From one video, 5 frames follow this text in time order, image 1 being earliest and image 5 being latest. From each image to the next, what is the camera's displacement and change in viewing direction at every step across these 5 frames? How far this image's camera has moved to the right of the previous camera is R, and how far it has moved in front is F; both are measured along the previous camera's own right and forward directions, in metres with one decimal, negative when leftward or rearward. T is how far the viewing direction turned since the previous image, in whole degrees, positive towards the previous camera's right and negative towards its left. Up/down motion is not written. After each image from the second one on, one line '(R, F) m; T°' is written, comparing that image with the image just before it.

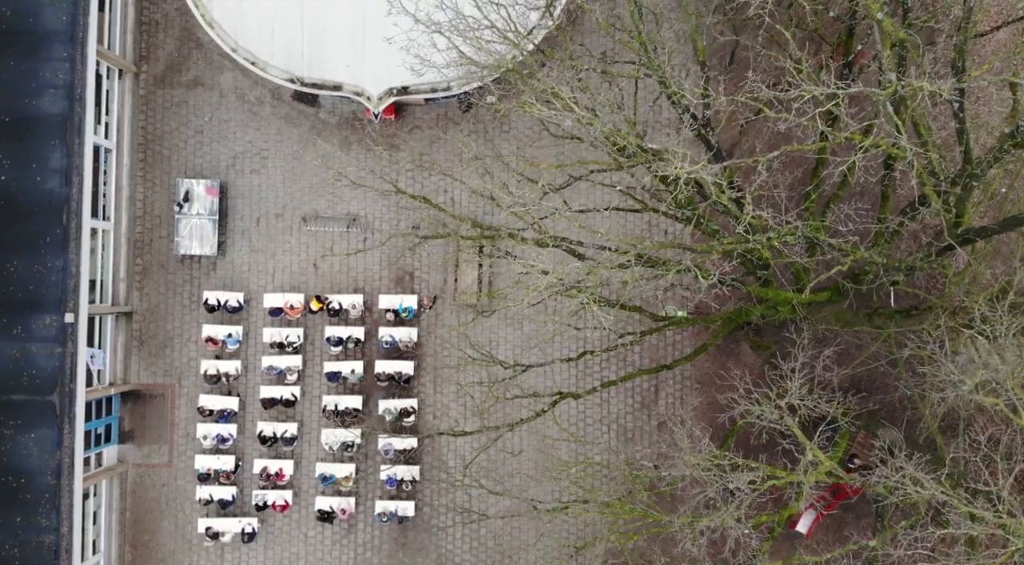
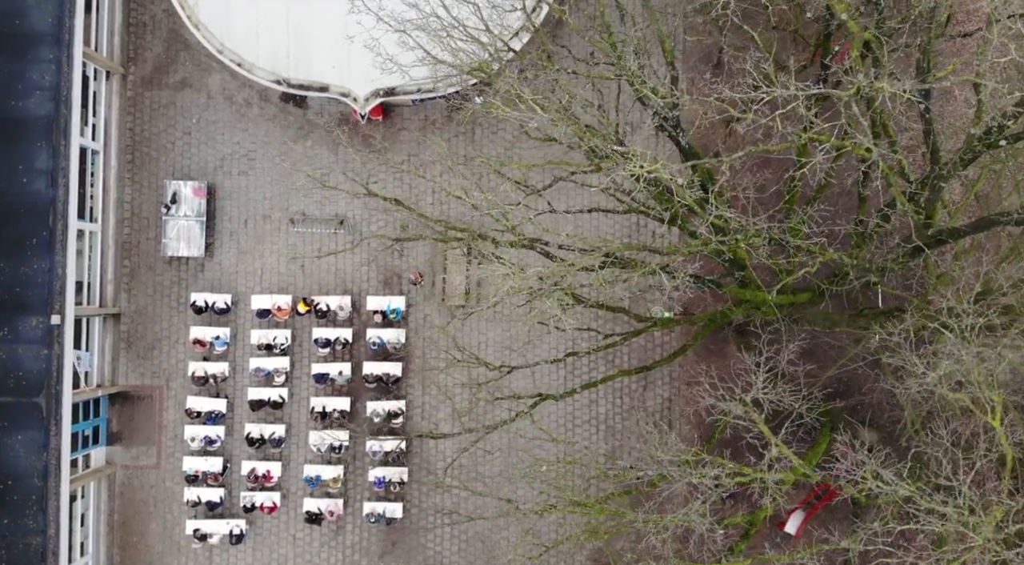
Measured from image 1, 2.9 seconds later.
(+0.3, 0.0) m; 0°
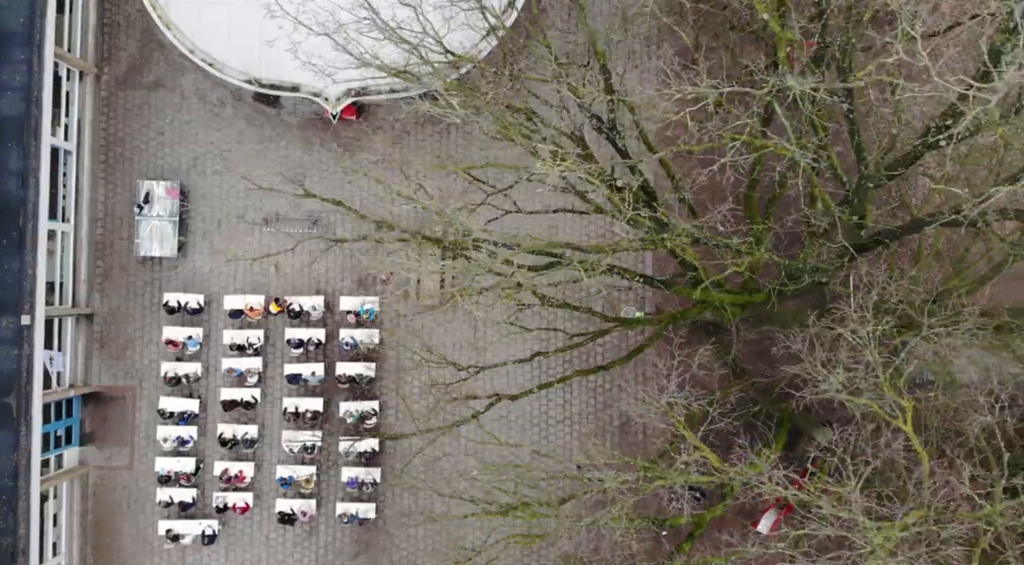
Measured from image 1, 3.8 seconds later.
(+0.6, 0.0) m; 0°
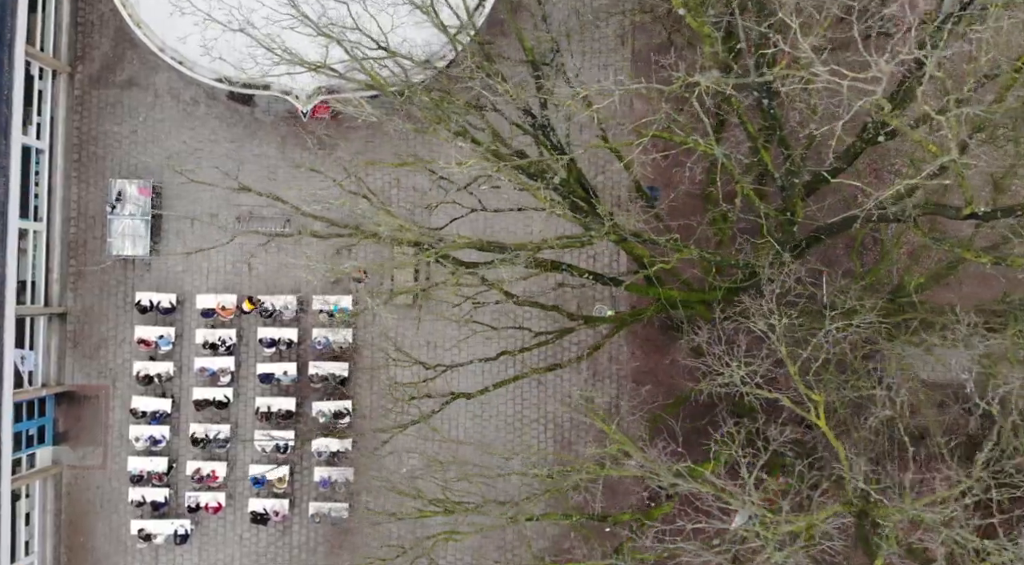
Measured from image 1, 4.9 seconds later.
(+0.7, +0.1) m; -1°
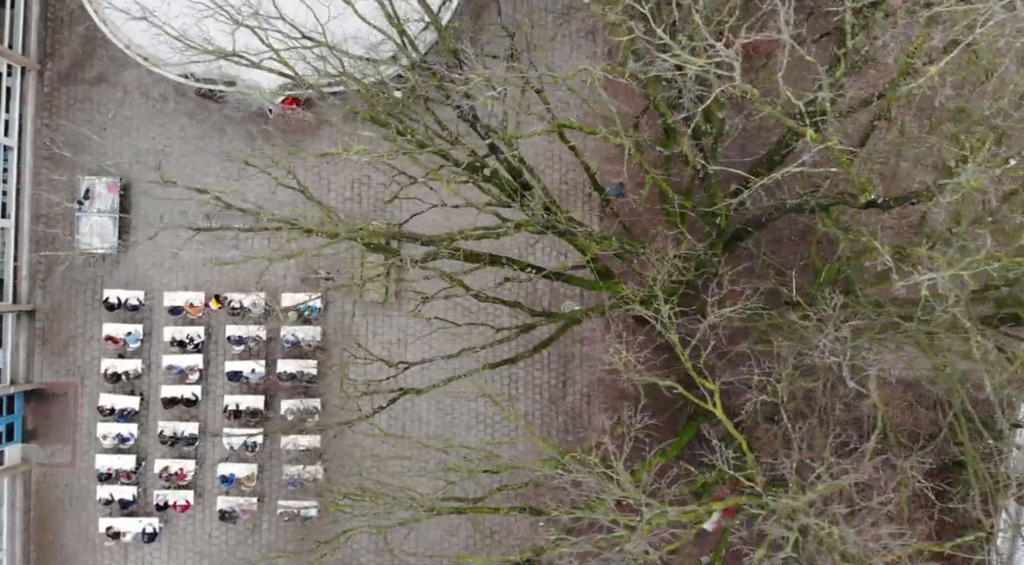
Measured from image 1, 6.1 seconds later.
(+0.8, +0.1) m; 0°
